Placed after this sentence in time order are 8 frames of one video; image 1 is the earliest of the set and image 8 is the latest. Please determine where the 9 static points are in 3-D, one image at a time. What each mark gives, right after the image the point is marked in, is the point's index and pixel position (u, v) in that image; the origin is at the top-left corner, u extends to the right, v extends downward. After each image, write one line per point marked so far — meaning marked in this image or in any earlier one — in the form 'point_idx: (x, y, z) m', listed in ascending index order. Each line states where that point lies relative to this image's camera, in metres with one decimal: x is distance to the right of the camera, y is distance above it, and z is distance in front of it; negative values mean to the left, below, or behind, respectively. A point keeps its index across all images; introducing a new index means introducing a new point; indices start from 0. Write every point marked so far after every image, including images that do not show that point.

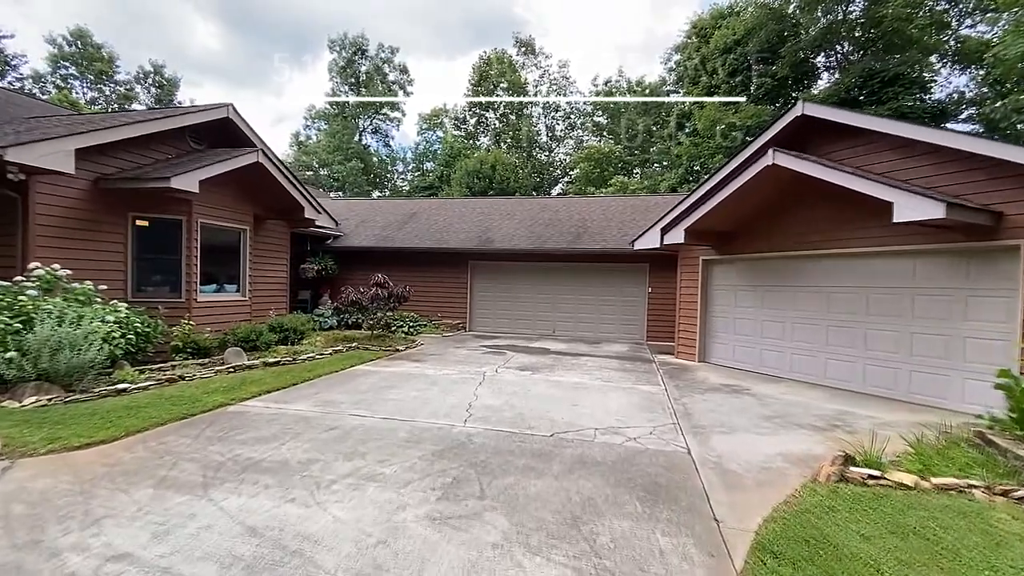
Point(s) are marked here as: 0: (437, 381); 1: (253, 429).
0: (-1.0, -1.3, +6.9) m
1: (-2.4, -1.3, +4.8) m
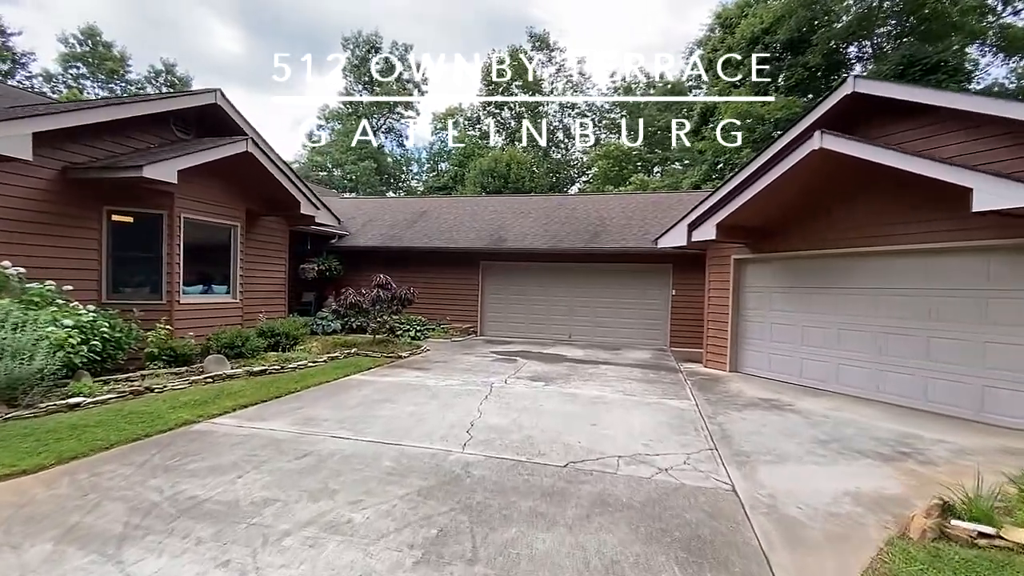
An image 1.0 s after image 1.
0: (-0.9, -1.3, +6.2) m
1: (-2.3, -1.3, +4.0) m
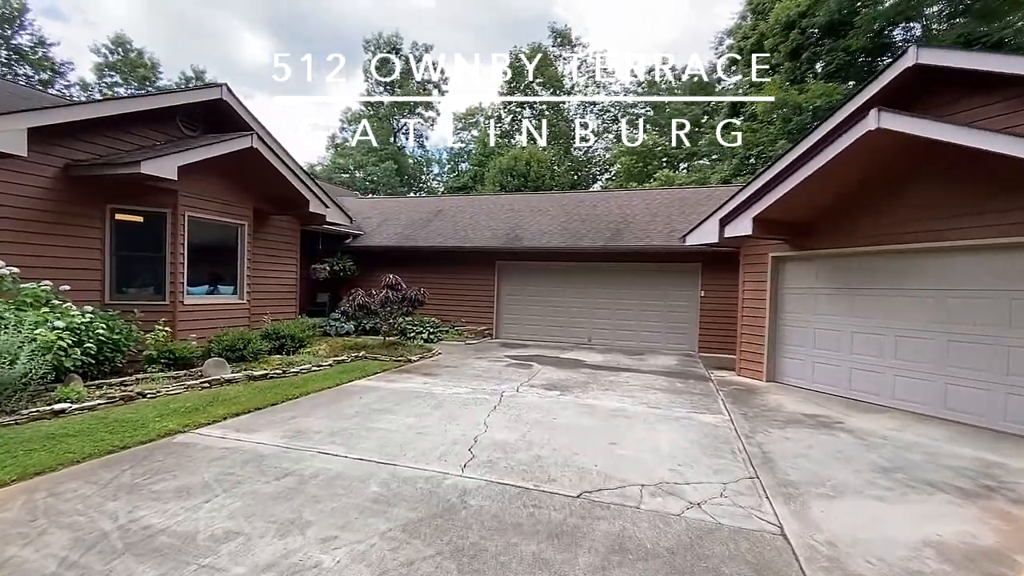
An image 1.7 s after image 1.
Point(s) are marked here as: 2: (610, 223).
0: (-0.8, -1.3, +5.7) m
1: (-2.3, -1.3, +3.6) m
2: (+2.3, +1.5, +12.0) m
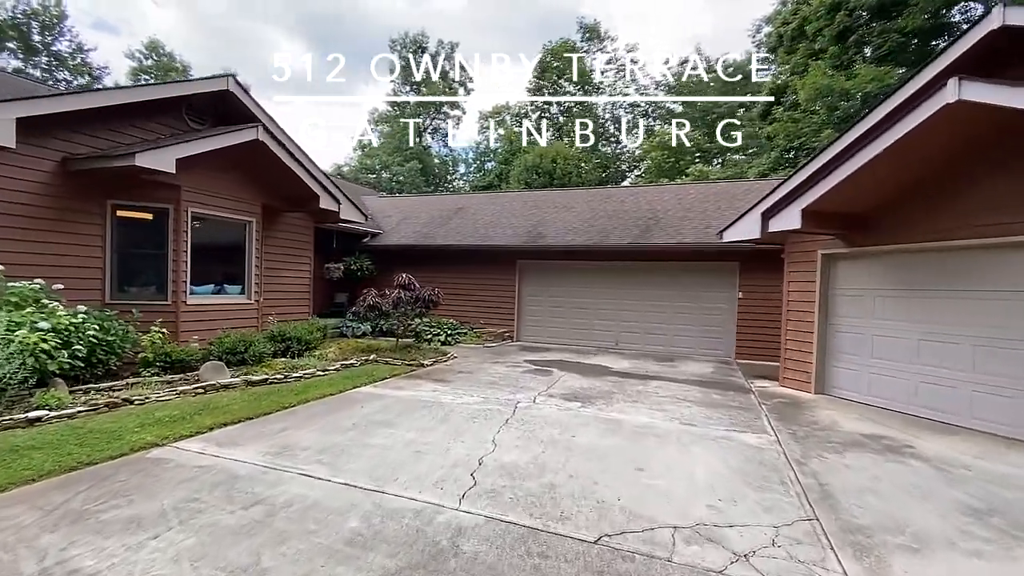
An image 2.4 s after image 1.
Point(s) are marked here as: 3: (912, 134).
0: (-0.6, -1.3, +5.1) m
1: (-2.3, -1.3, +3.2) m
2: (+2.8, +1.5, +11.3) m
3: (+3.8, +1.5, +4.7) m
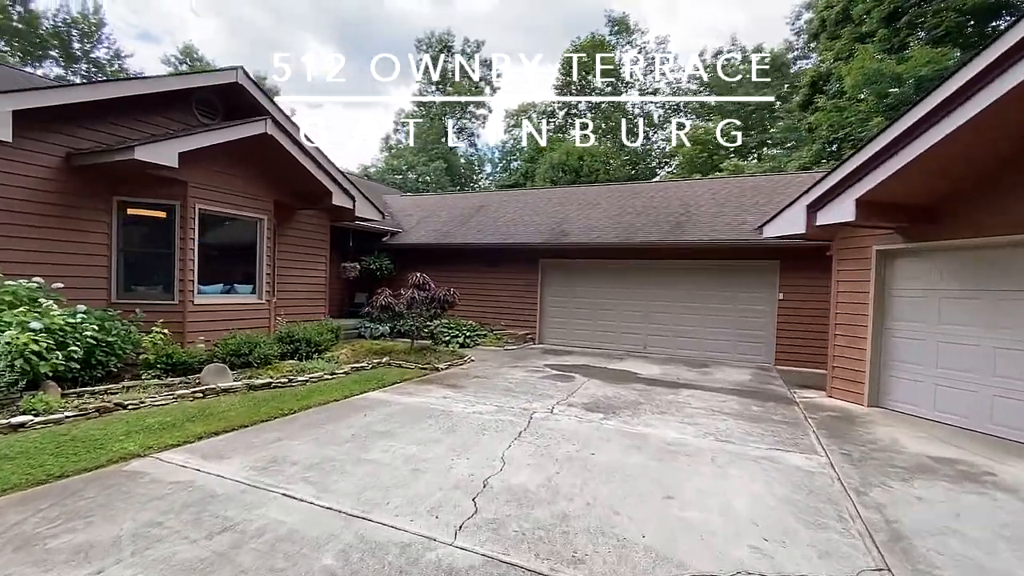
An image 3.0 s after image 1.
0: (-0.5, -1.3, +4.7) m
1: (-2.2, -1.3, +2.8) m
2: (+3.2, +1.5, +10.6) m
3: (+3.9, +1.5, +4.1) m
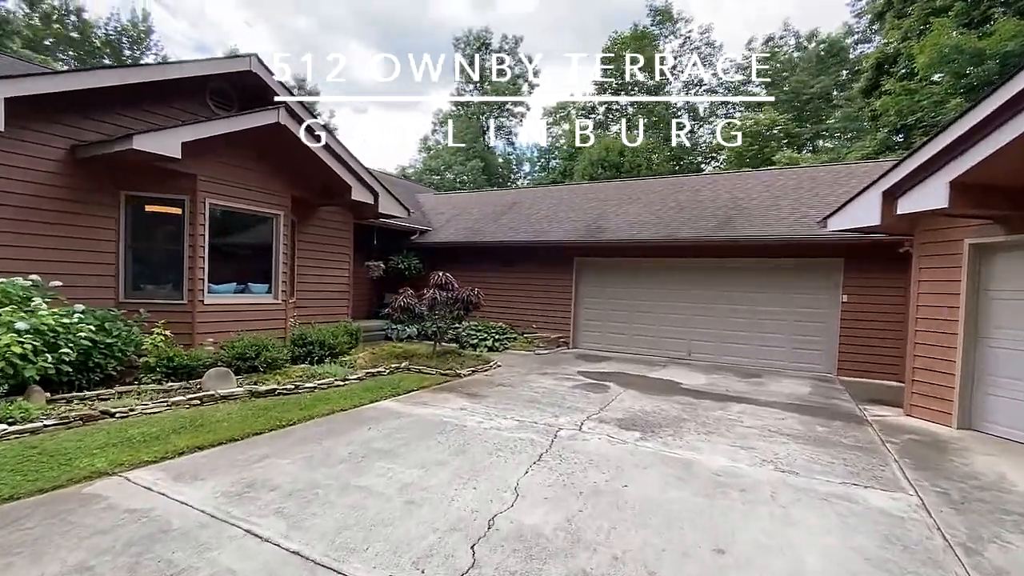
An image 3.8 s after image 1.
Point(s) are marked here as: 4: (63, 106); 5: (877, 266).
0: (-0.3, -1.3, +4.1) m
1: (-2.2, -1.3, +2.4) m
2: (+3.9, +1.5, +9.7) m
3: (+4.0, +1.5, +3.1) m
4: (-4.9, +2.0, +5.7) m
5: (+5.7, +0.3, +8.0) m
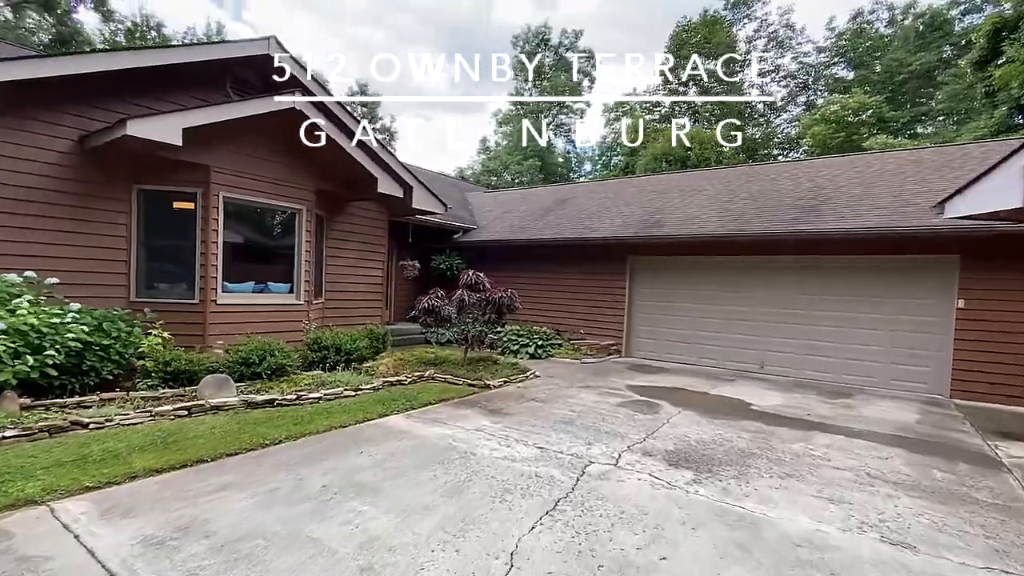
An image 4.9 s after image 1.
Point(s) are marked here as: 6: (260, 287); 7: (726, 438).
0: (-0.3, -1.2, +3.3) m
1: (-2.4, -1.2, +1.8) m
2: (+4.6, +1.4, +8.4) m
3: (+3.9, +1.5, +1.8) m
4: (-4.6, +2.0, +5.4) m
5: (+6.2, +0.3, +6.4) m
6: (-3.3, 0.0, +6.7) m
7: (+1.8, -1.3, +4.4) m
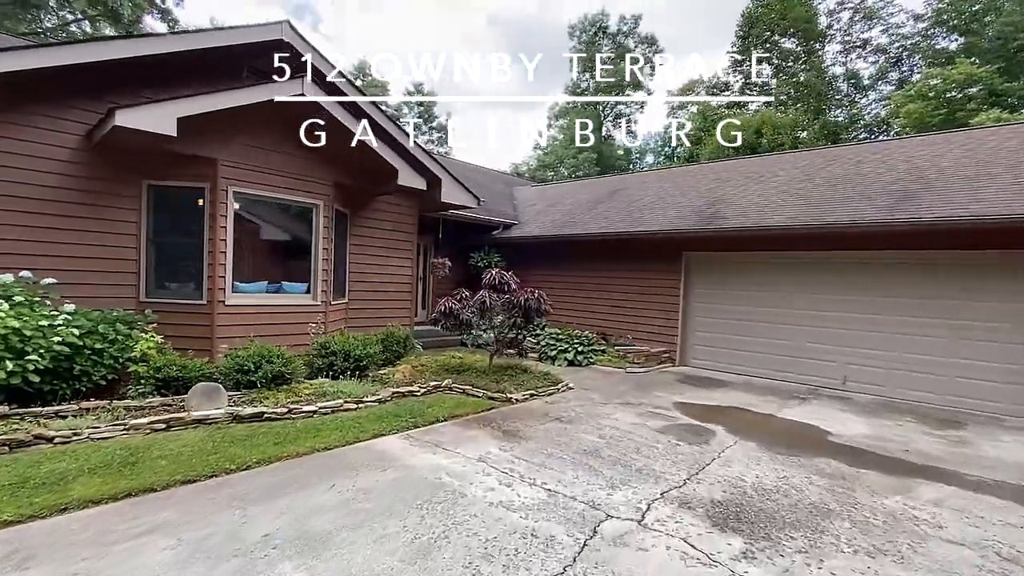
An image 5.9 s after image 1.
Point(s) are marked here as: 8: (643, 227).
0: (-0.3, -1.3, +2.6) m
1: (-2.6, -1.3, +1.4) m
2: (+5.1, +1.4, +7.0) m
3: (+3.6, +1.4, +0.6) m
4: (-4.4, +2.0, +5.2) m
5: (+6.4, +0.3, +4.9) m
6: (-2.9, 0.0, +6.3) m
7: (+1.9, -1.3, +3.4) m
8: (+2.1, +1.0, +8.3) m
